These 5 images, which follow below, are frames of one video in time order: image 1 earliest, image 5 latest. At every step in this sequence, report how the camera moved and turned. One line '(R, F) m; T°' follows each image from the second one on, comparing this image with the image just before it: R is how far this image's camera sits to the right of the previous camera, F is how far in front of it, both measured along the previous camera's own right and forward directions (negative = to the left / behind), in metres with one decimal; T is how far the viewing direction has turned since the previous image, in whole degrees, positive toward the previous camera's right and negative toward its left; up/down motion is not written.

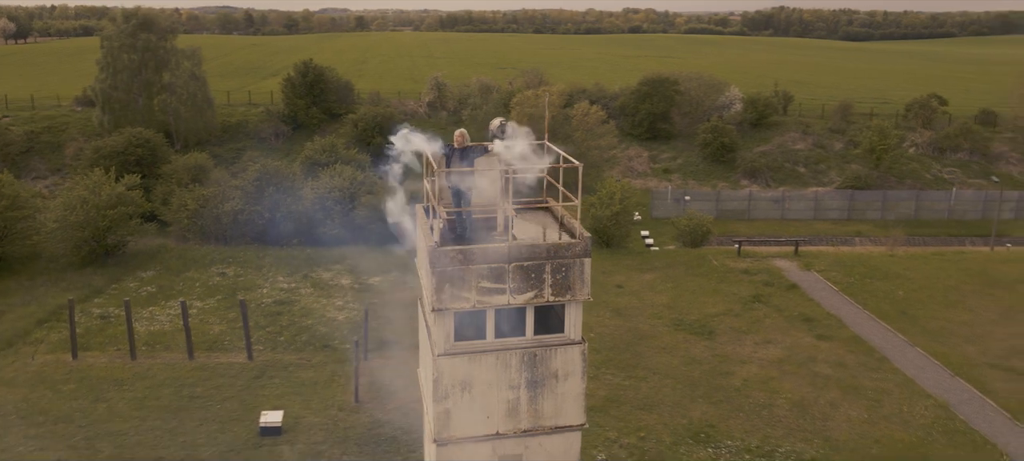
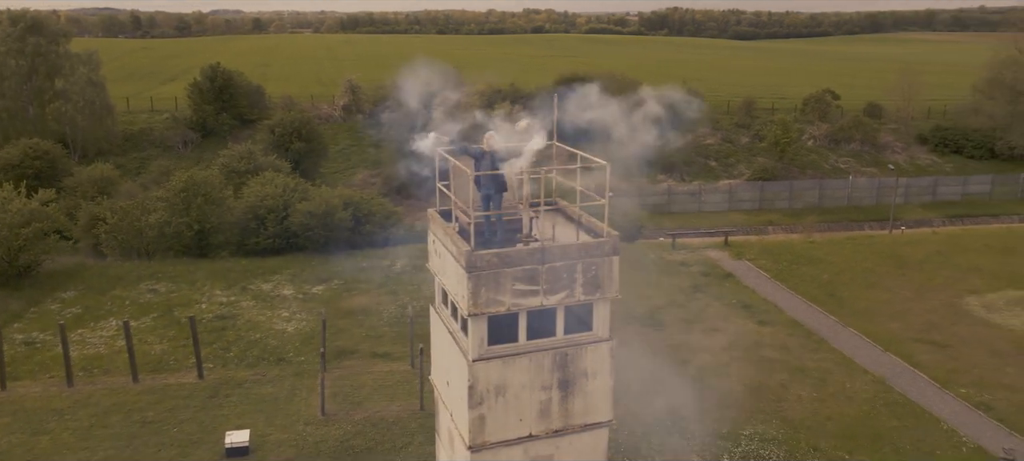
(-1.2, +0.1) m; +7°
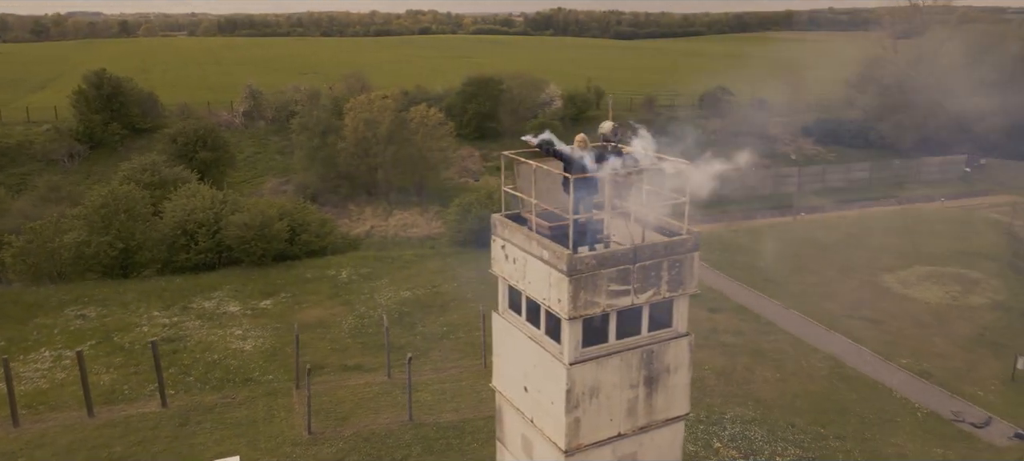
(-1.9, +0.2) m; +8°
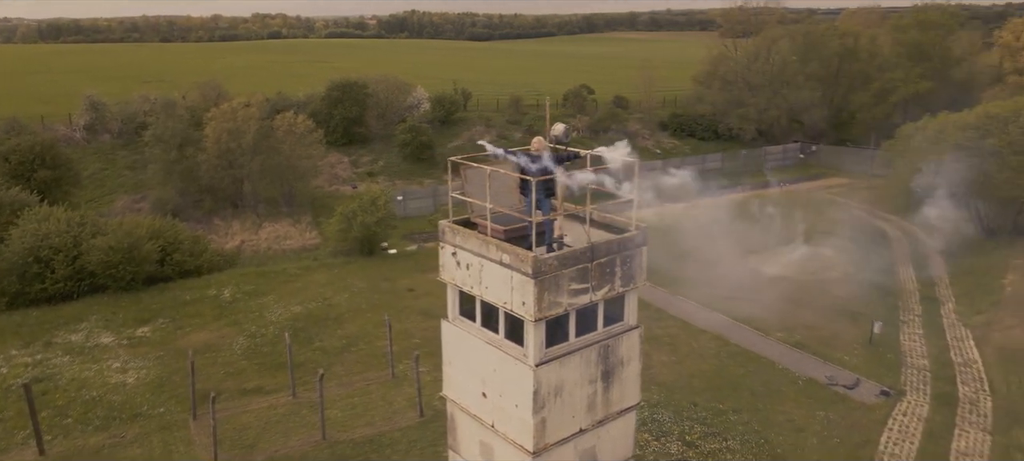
(-0.9, +0.1) m; +10°
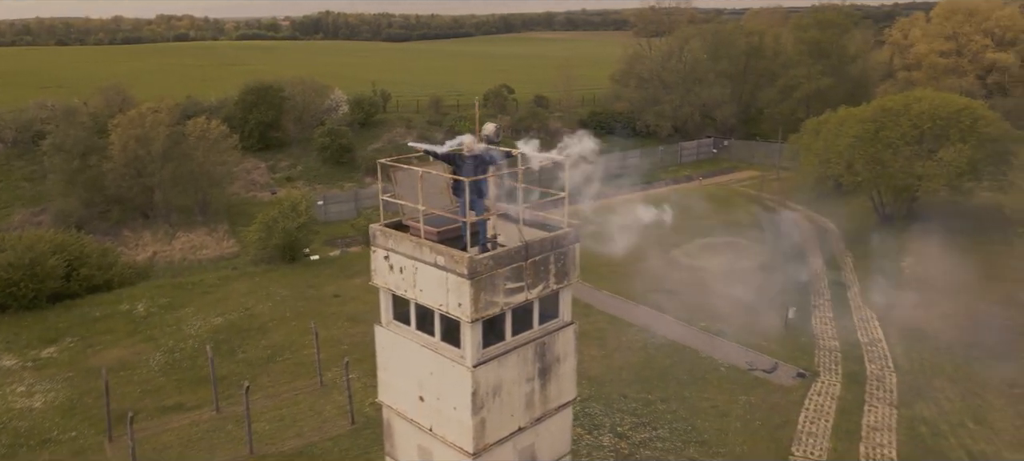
(-0.1, 0.0) m; +6°
